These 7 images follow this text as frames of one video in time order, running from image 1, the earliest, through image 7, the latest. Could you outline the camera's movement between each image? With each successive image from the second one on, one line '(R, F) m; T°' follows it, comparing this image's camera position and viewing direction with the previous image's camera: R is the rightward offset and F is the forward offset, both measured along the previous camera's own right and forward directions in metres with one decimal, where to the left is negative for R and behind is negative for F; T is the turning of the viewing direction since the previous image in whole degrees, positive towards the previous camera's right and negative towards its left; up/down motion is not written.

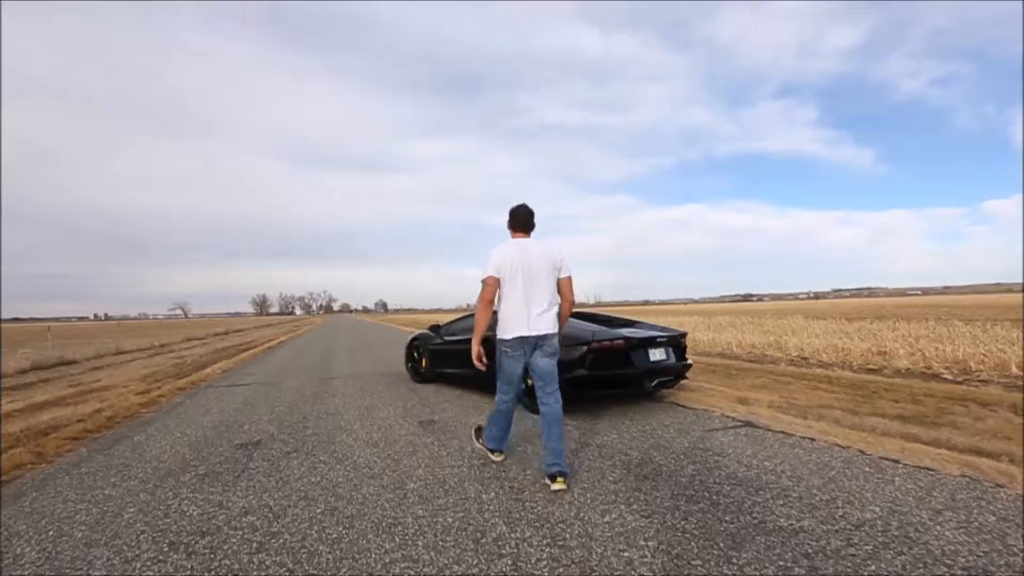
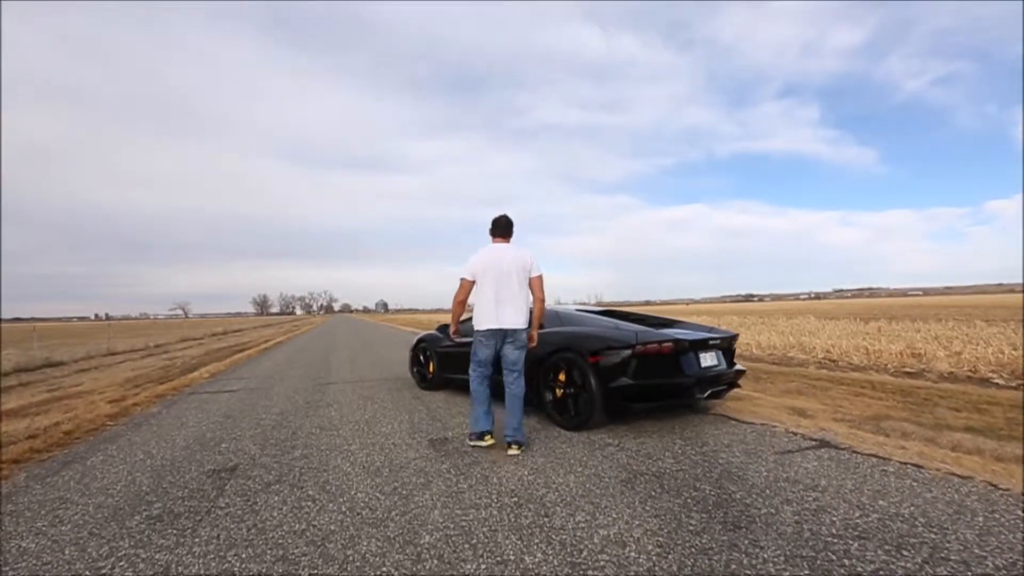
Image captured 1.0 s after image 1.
(-0.2, +0.9) m; 0°
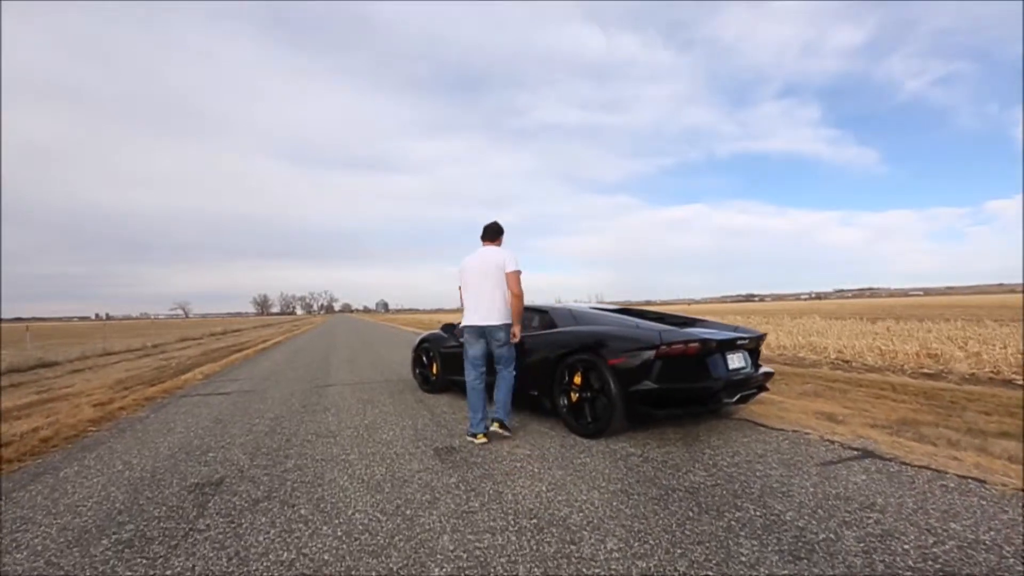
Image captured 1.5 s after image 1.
(-0.1, +0.4) m; 0°
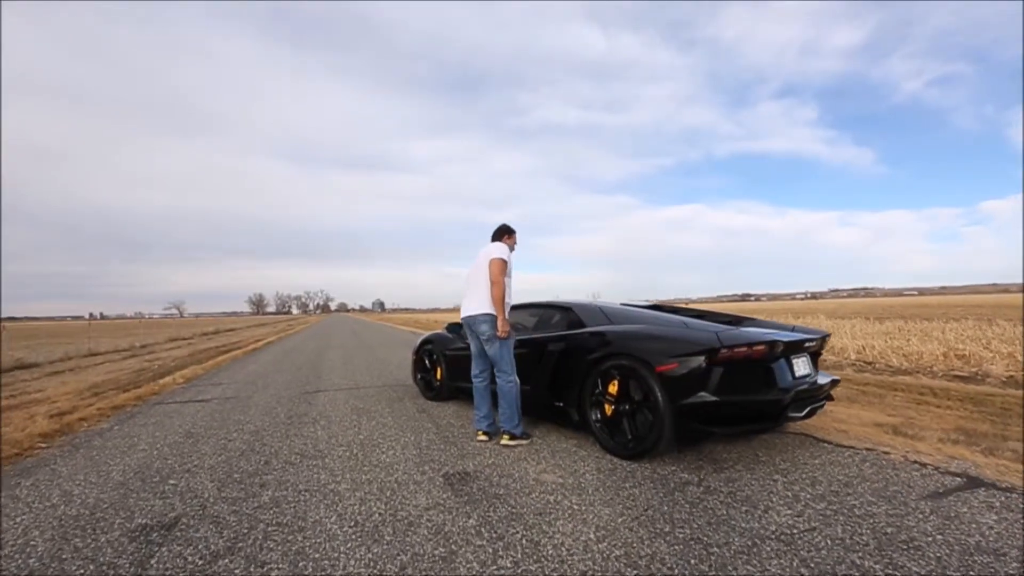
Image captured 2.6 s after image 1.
(-0.2, +0.8) m; 0°
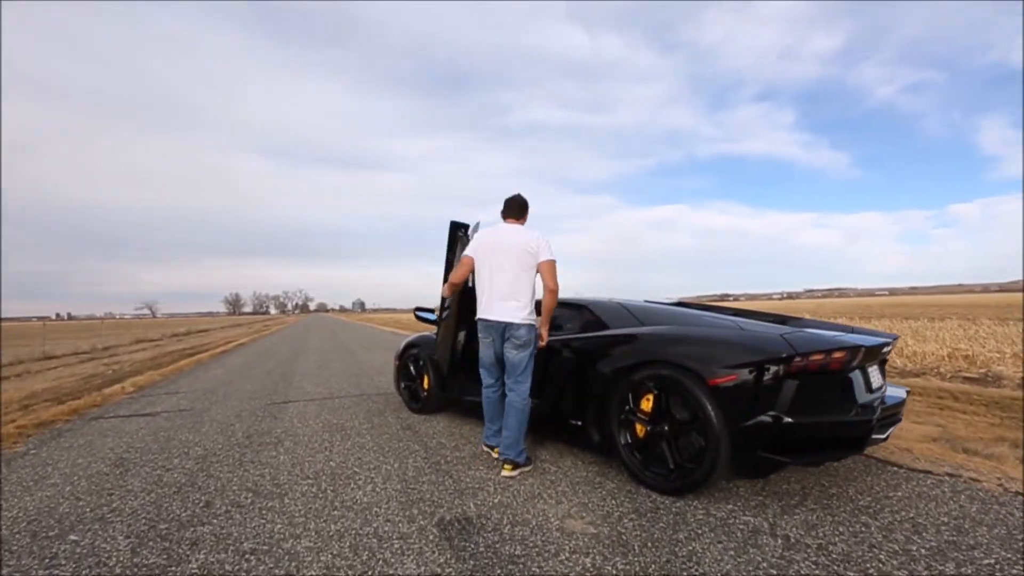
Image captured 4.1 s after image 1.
(-0.2, +0.8) m; +2°
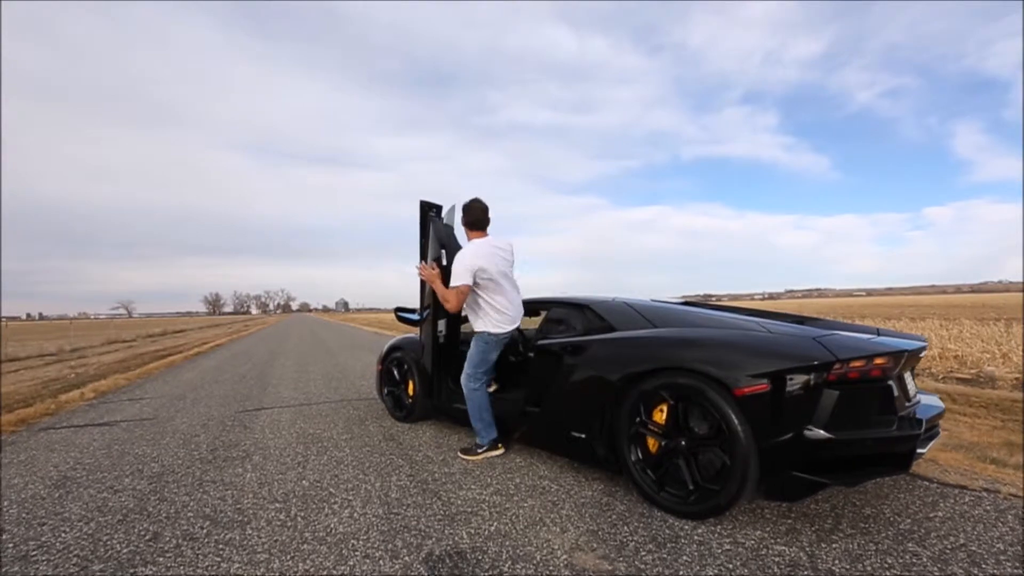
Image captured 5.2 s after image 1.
(-0.1, +0.4) m; +2°
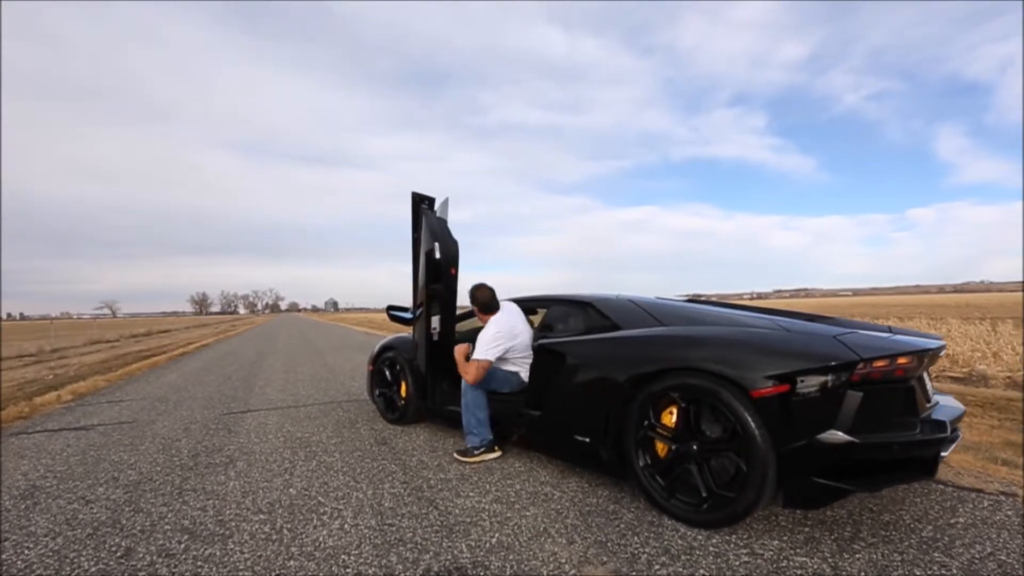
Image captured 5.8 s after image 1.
(-0.1, +0.2) m; +1°
